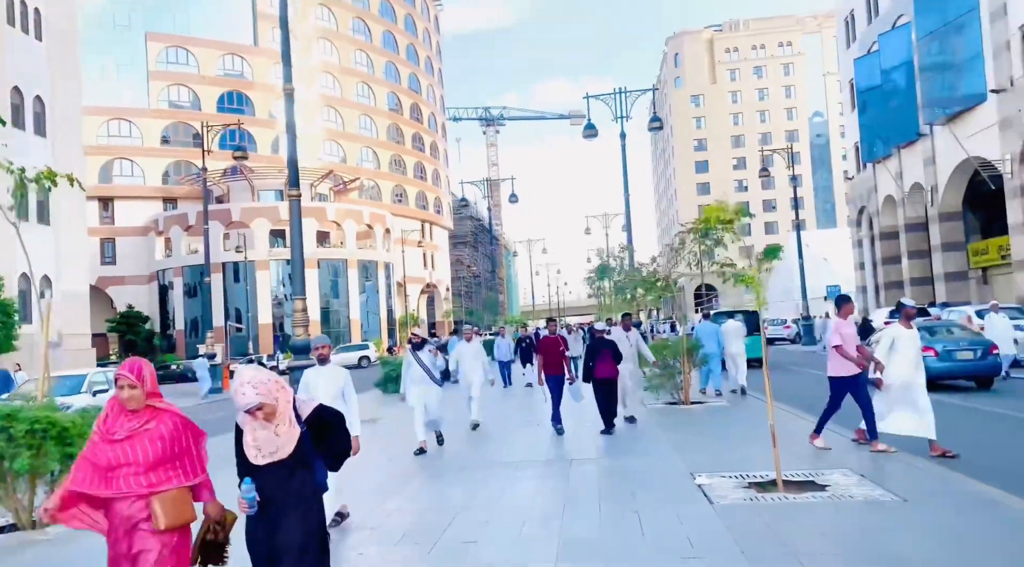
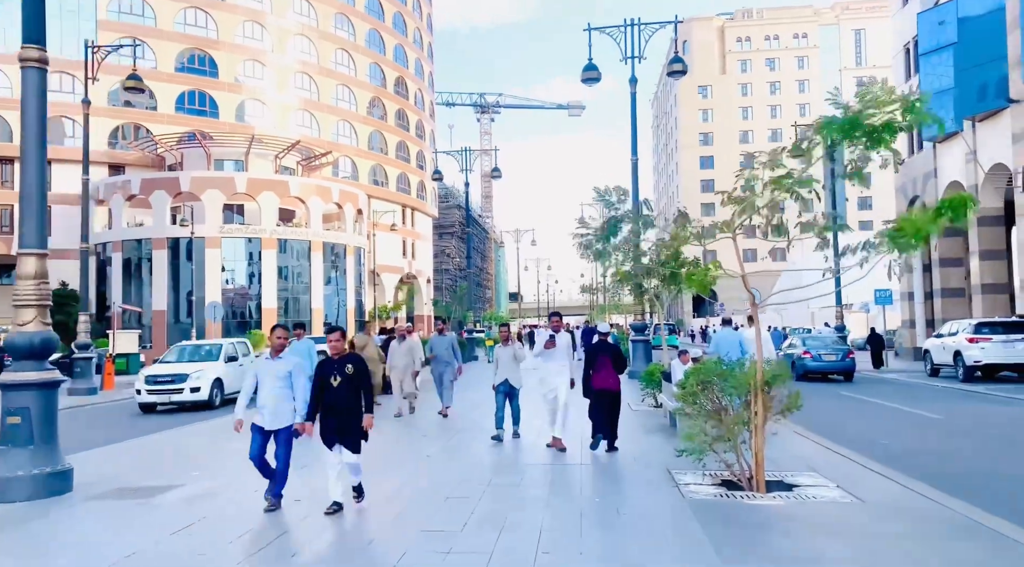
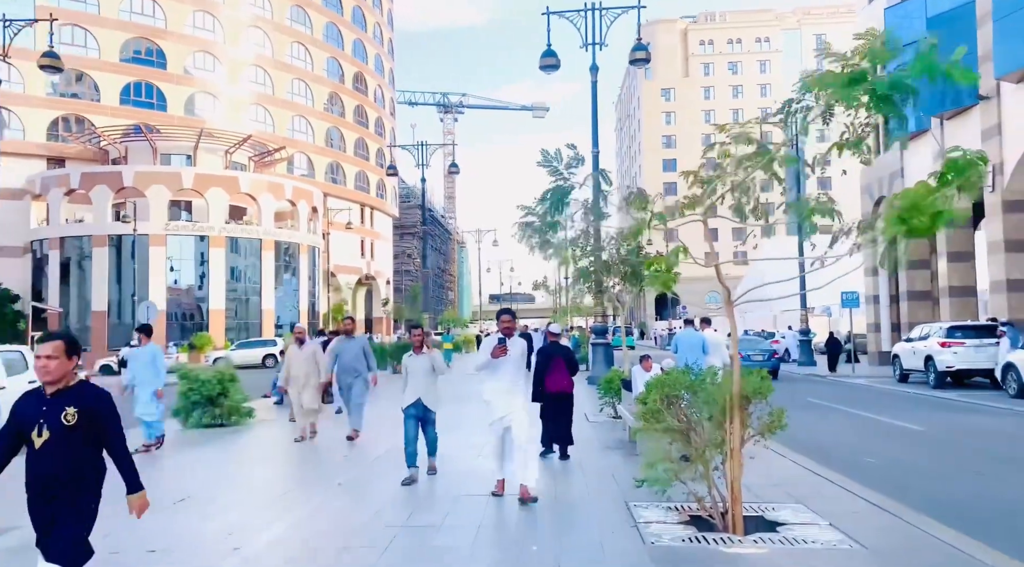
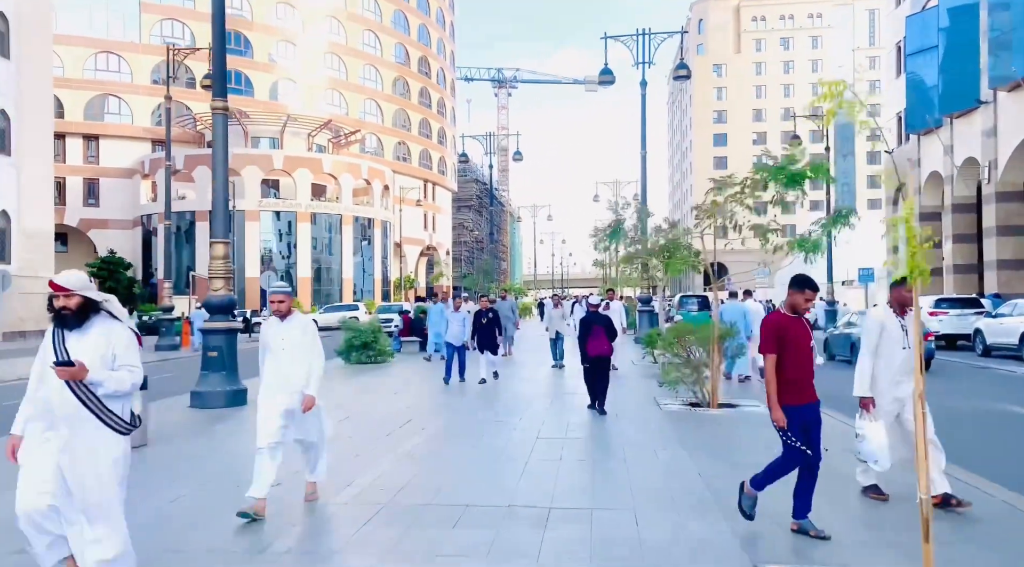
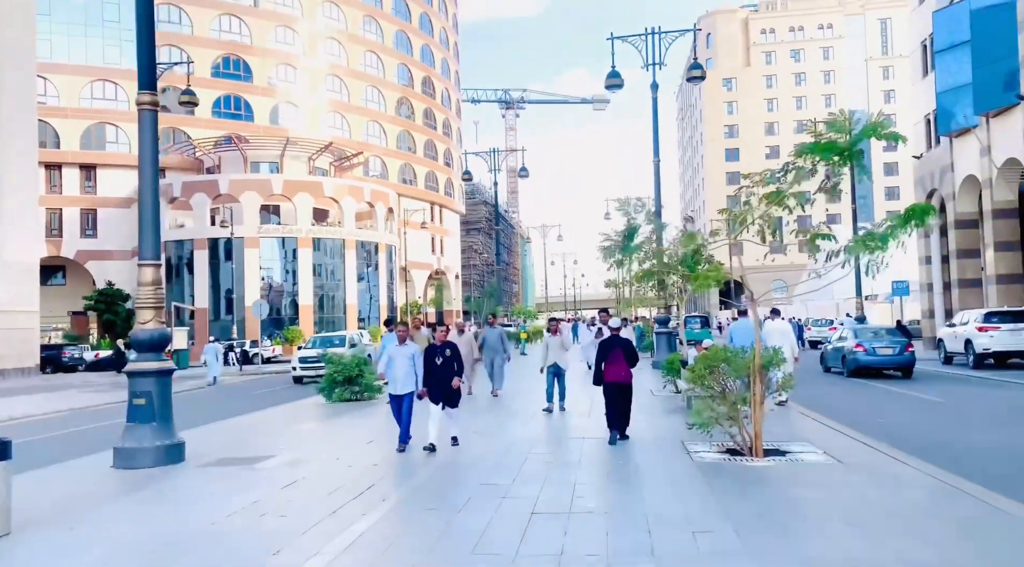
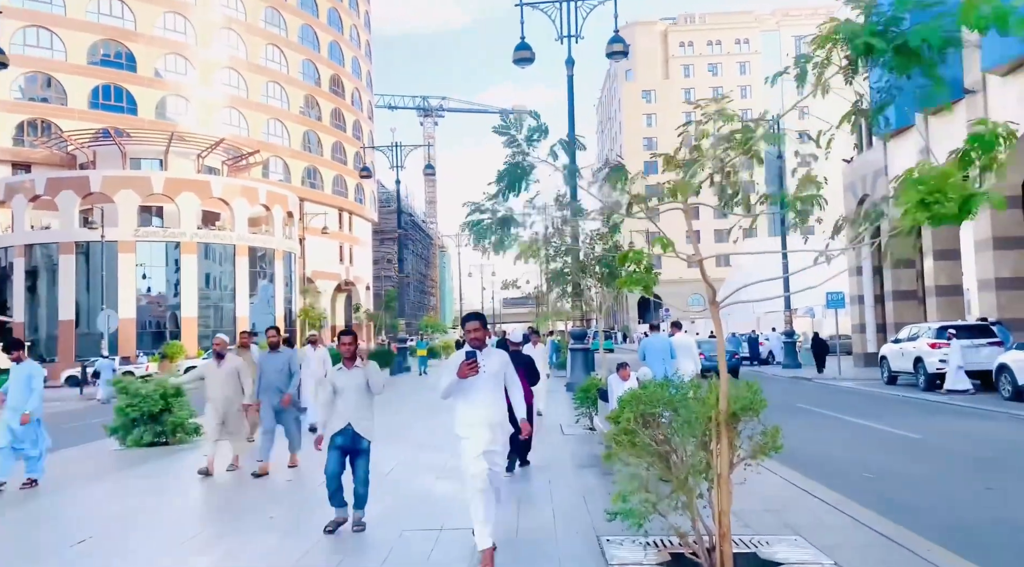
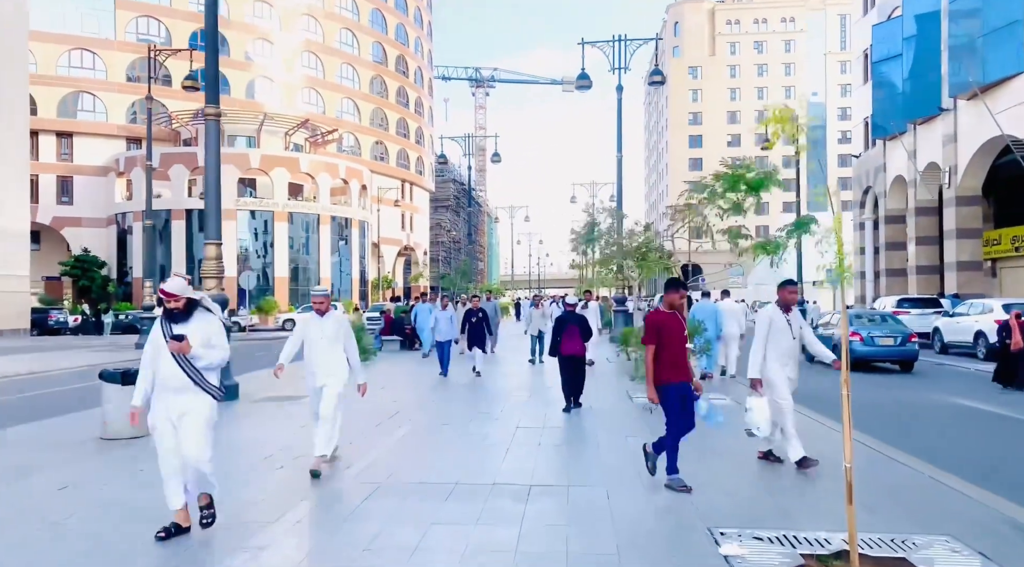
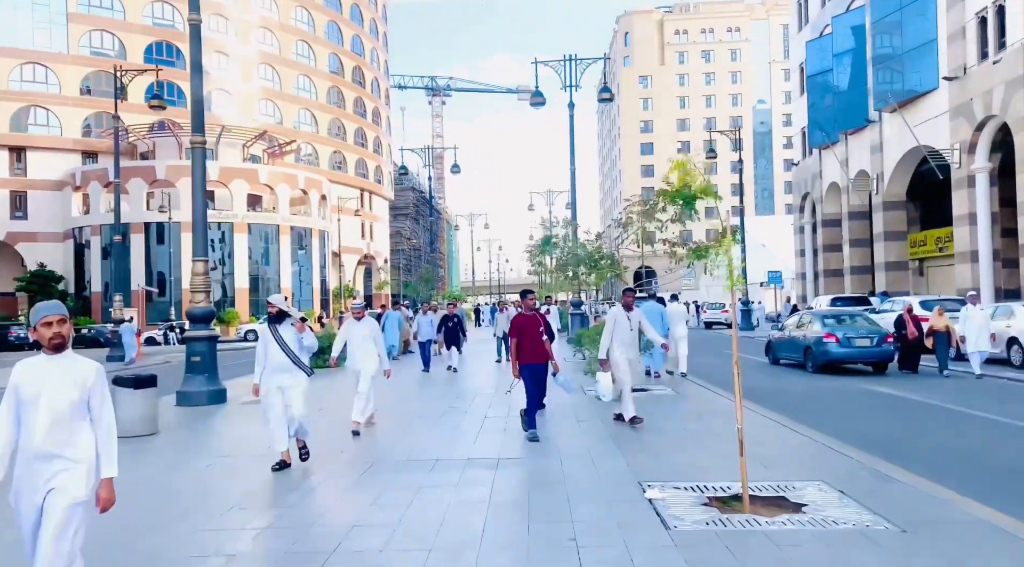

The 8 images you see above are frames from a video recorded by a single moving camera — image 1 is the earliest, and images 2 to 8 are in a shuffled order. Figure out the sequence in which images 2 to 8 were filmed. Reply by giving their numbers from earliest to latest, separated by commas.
8, 7, 4, 5, 2, 3, 6
